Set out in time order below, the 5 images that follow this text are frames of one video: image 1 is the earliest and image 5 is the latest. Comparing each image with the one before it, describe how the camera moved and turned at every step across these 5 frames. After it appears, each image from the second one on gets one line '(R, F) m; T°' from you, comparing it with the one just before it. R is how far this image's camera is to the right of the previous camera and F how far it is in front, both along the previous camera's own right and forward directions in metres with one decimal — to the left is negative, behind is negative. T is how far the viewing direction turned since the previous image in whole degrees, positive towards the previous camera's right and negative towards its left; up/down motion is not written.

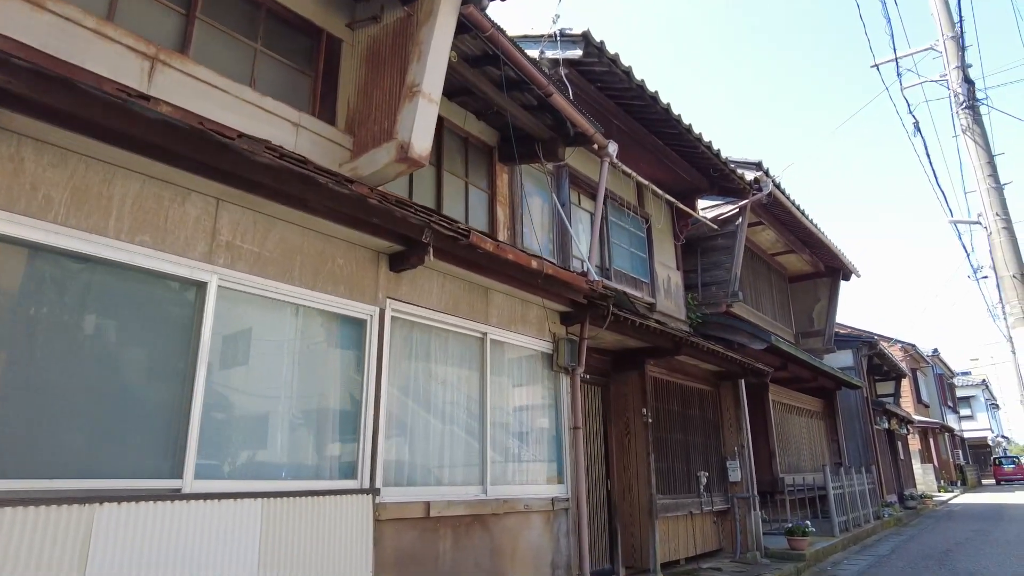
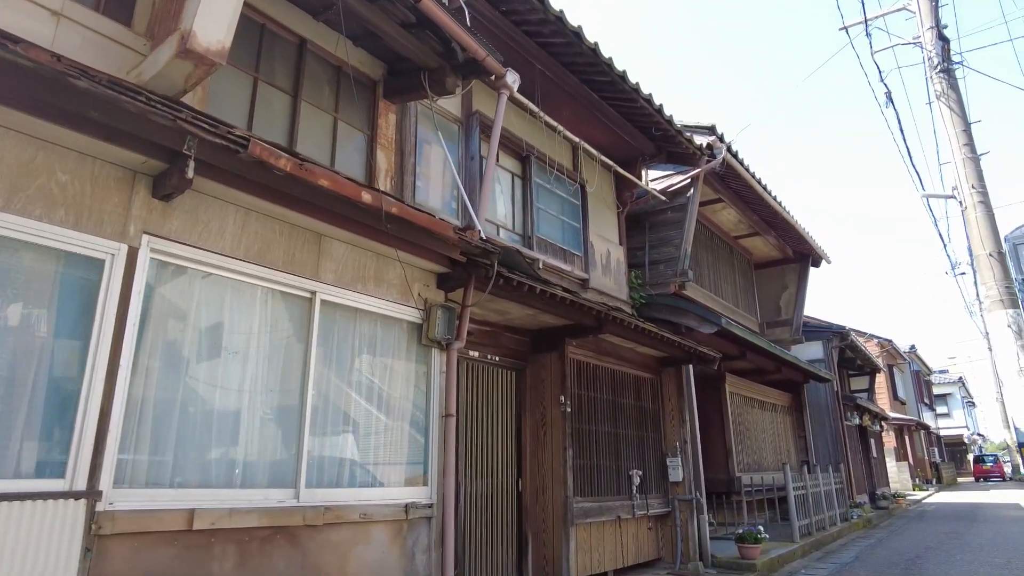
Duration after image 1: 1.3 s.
(+1.0, +1.3) m; +1°
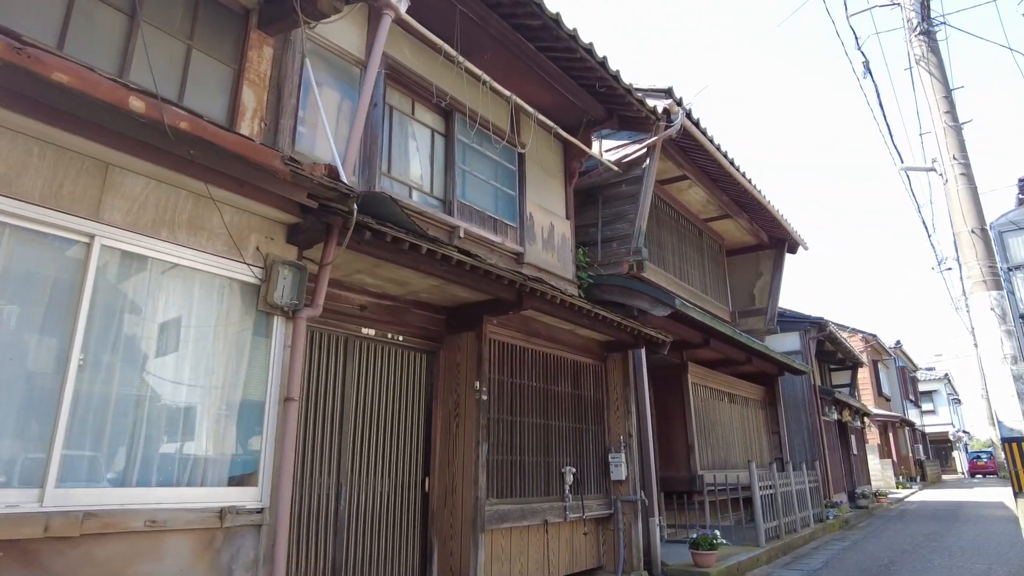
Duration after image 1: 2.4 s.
(+0.9, +1.0) m; +1°
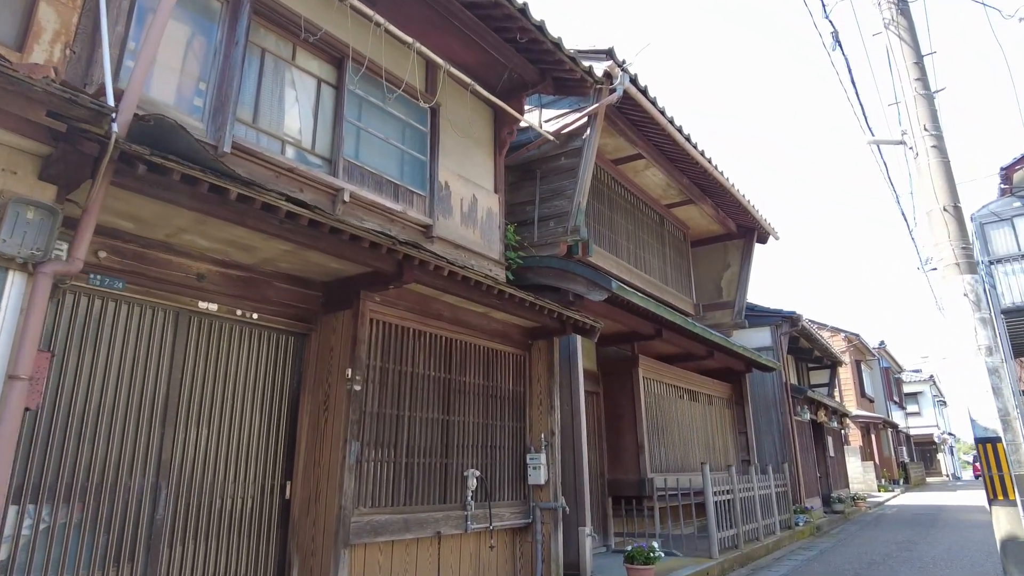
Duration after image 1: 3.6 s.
(+1.0, +1.0) m; +1°
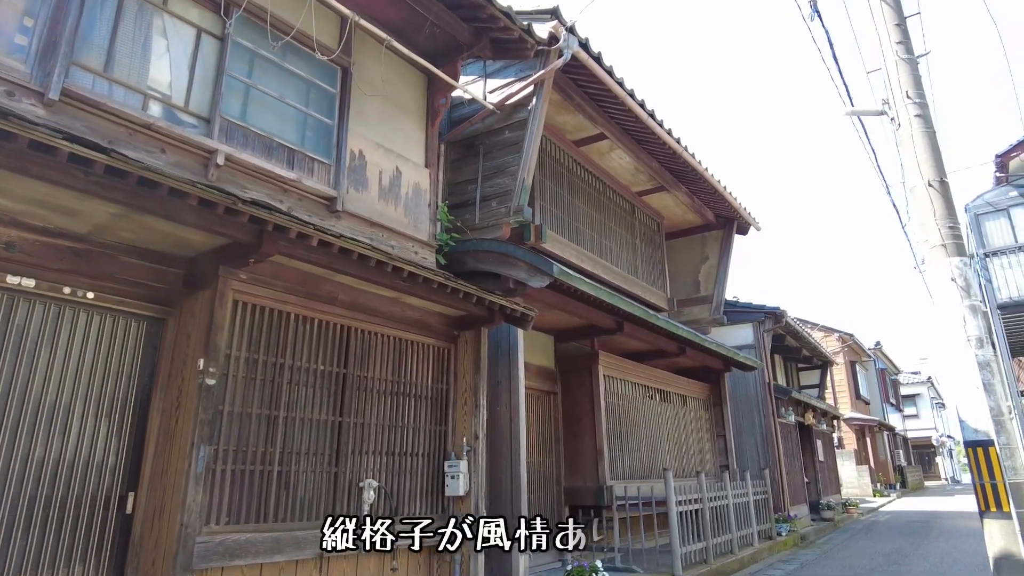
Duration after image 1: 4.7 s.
(+0.8, +0.9) m; 0°
